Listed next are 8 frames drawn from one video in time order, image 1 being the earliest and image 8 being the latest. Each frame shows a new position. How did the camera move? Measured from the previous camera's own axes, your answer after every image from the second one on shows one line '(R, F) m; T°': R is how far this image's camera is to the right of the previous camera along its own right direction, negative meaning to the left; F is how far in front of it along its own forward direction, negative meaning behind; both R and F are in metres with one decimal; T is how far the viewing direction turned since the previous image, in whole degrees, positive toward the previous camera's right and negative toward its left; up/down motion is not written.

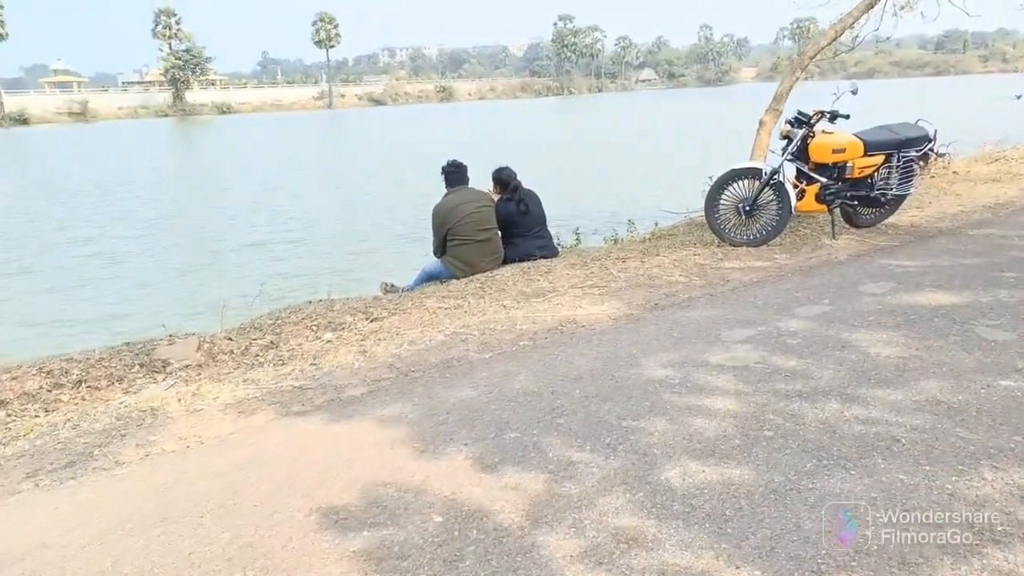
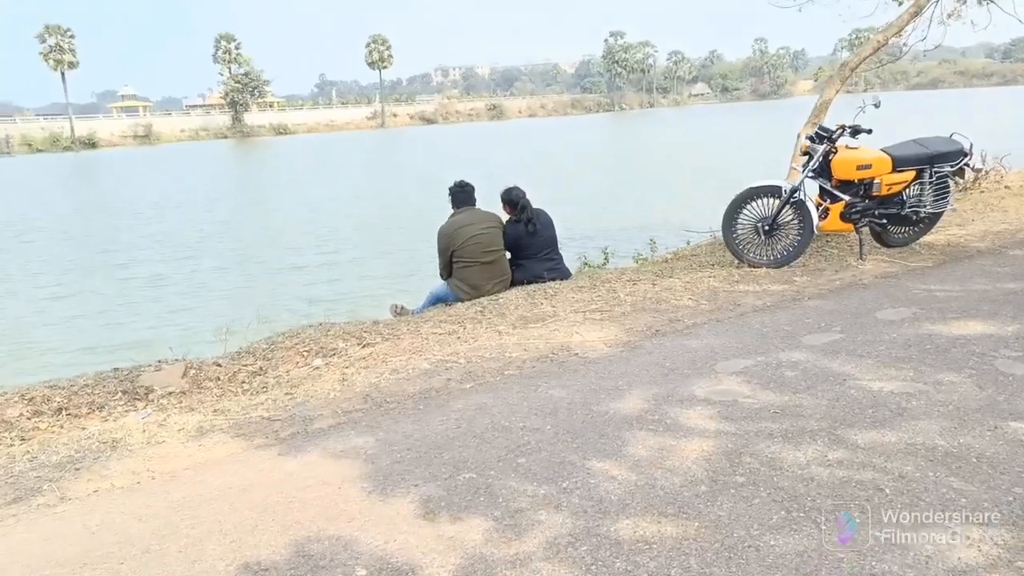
(+0.4, +0.2) m; -4°
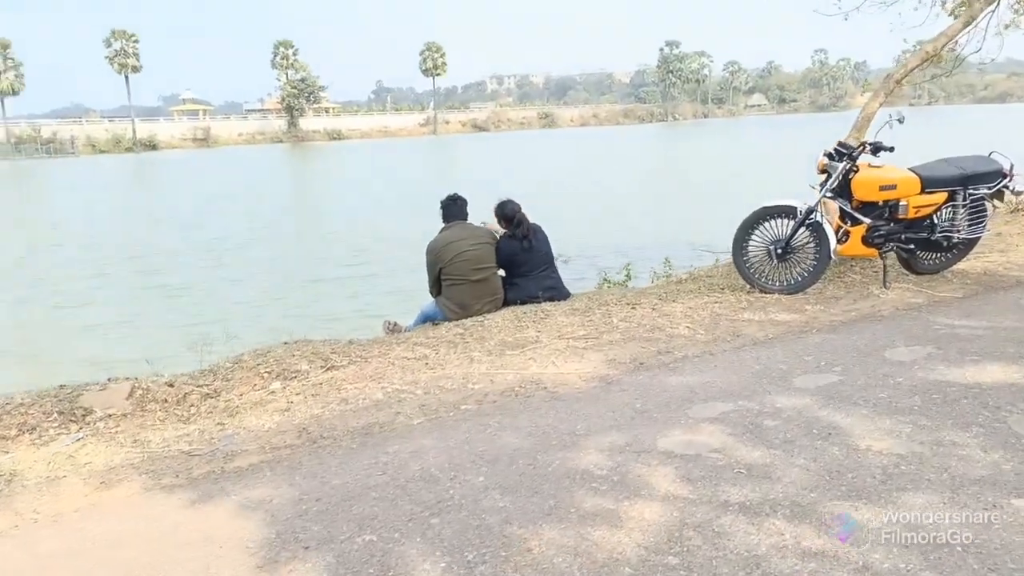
(+0.5, +0.4) m; -3°
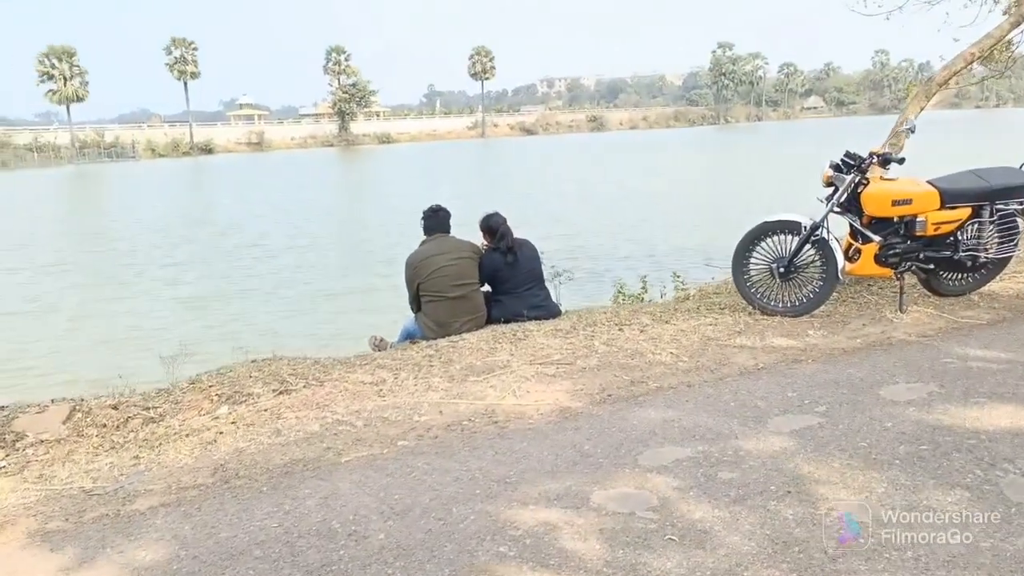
(+0.6, +0.4) m; -3°
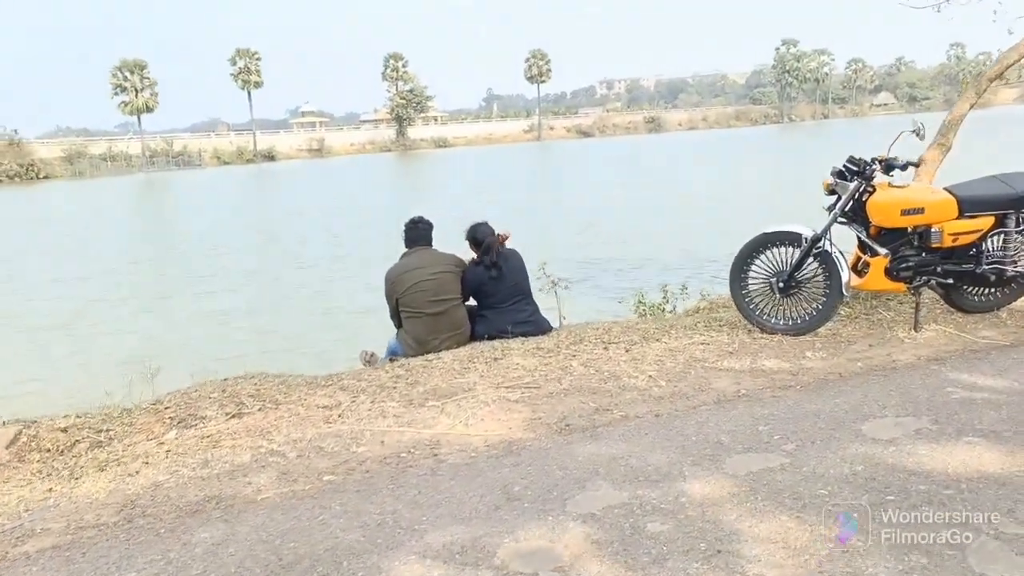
(+0.6, +0.3) m; -4°
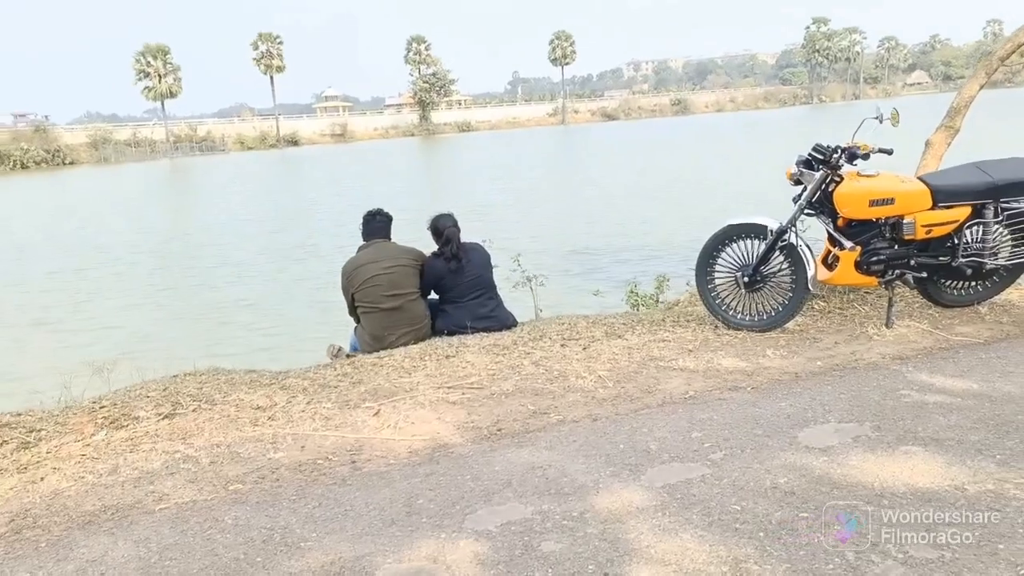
(+0.5, +0.2) m; -2°
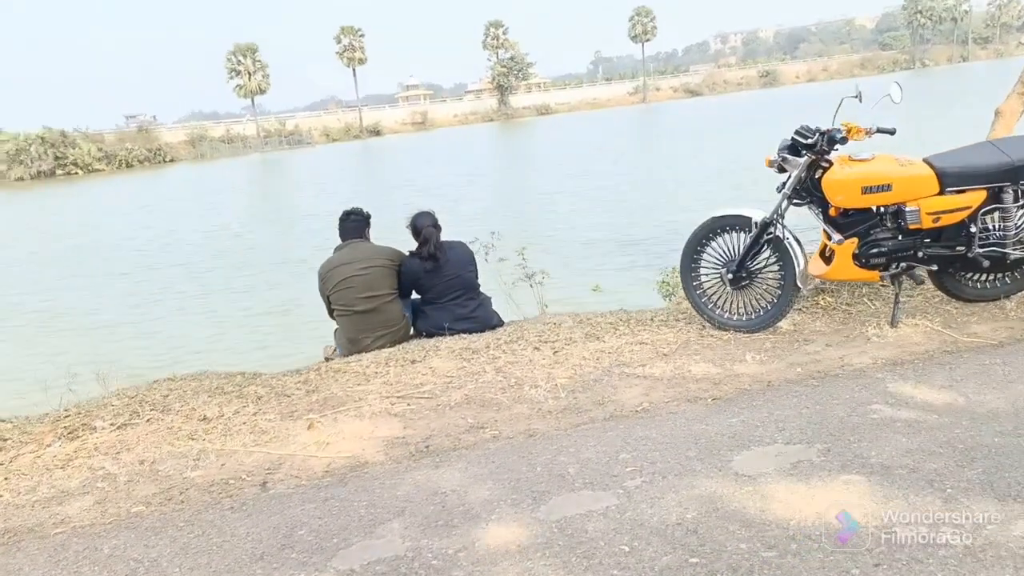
(+0.8, +0.3) m; -6°
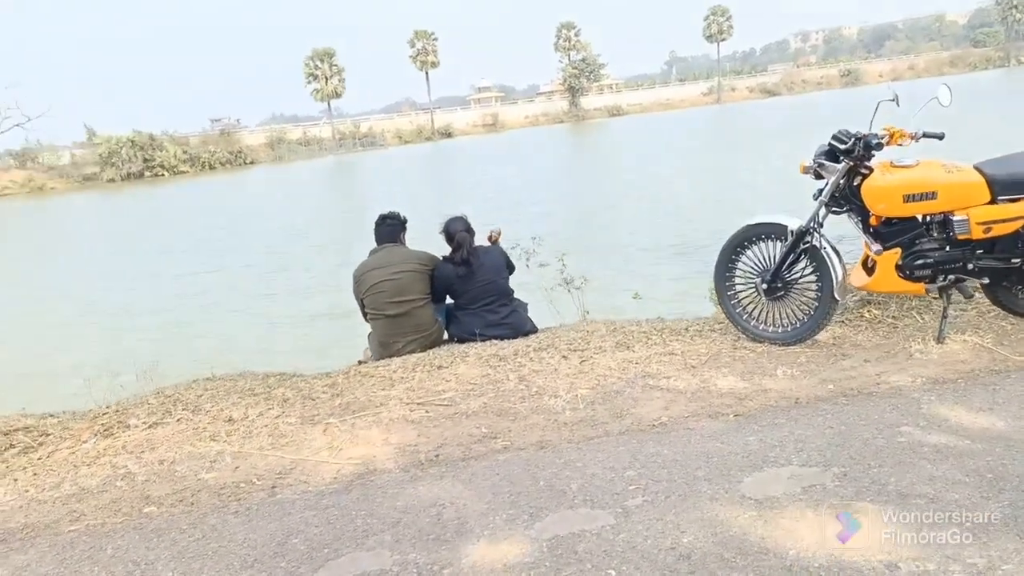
(+0.3, +0.1) m; -5°
